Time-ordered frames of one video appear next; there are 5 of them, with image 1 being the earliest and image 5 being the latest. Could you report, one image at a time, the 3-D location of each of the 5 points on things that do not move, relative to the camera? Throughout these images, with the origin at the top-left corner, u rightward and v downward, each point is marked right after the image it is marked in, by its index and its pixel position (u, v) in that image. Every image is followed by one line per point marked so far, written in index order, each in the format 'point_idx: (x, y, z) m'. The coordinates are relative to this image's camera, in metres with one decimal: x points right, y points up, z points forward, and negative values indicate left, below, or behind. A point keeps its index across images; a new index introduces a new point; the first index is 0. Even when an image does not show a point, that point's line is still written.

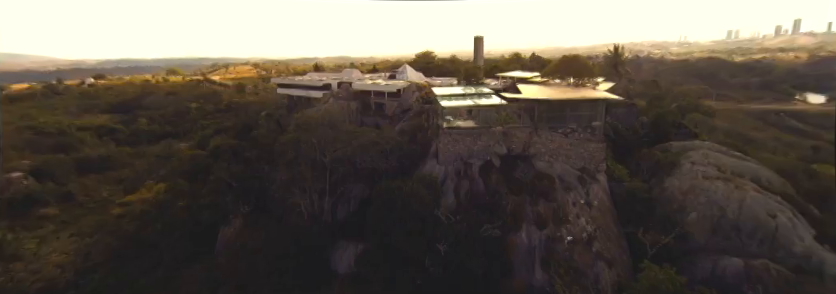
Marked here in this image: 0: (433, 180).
0: (+0.8, -1.7, +15.7) m
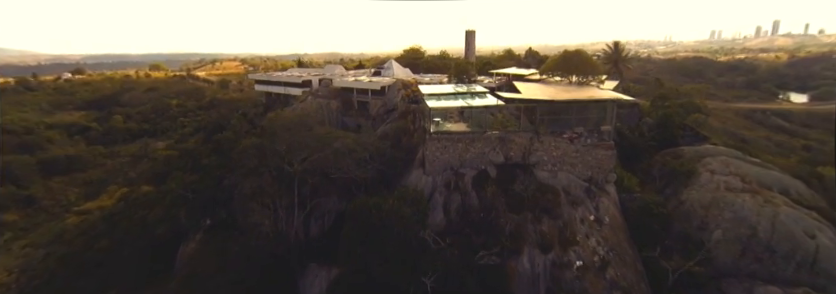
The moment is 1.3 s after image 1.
0: (+0.1, -2.0, +13.3) m
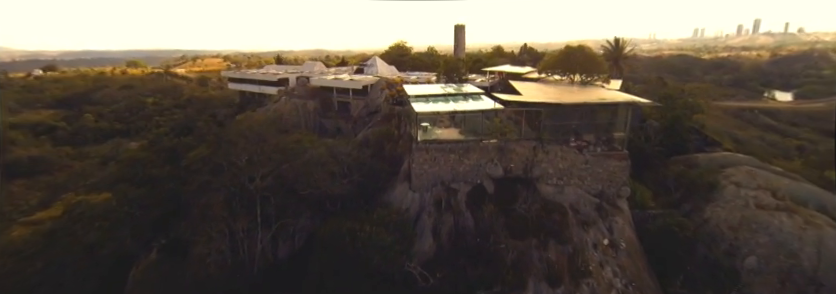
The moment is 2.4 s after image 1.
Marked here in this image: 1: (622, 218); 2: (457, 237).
0: (-0.5, -2.4, +11.1) m
1: (+7.7, -2.7, +12.6) m
2: (+1.4, -3.2, +11.9) m
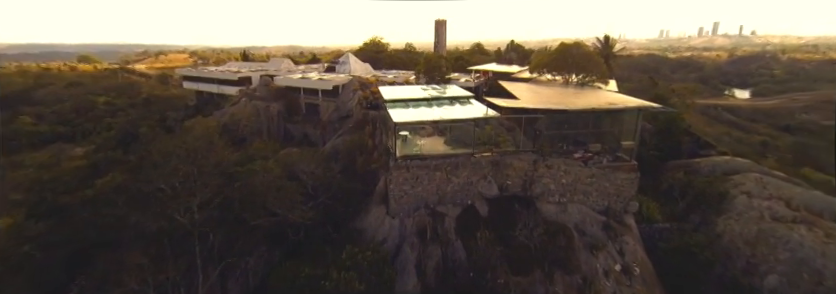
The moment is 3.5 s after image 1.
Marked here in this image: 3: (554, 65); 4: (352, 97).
0: (-1.0, -3.0, +8.9) m
1: (+7.1, -3.0, +11.0) m
2: (+0.9, -3.7, +9.9) m
3: (+6.7, +4.0, +16.4) m
4: (-3.6, +2.7, +18.5) m
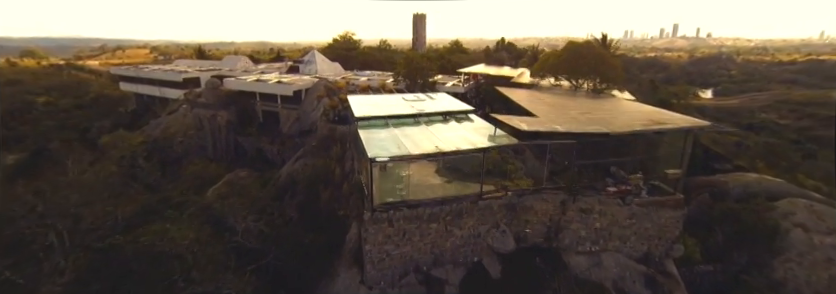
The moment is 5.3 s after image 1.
0: (-1.1, -3.8, +5.8) m
1: (+6.7, -3.8, +8.5) m
2: (+0.6, -4.6, +6.9) m
3: (+5.8, +3.3, +13.8) m
4: (-4.5, +1.9, +15.1) m
